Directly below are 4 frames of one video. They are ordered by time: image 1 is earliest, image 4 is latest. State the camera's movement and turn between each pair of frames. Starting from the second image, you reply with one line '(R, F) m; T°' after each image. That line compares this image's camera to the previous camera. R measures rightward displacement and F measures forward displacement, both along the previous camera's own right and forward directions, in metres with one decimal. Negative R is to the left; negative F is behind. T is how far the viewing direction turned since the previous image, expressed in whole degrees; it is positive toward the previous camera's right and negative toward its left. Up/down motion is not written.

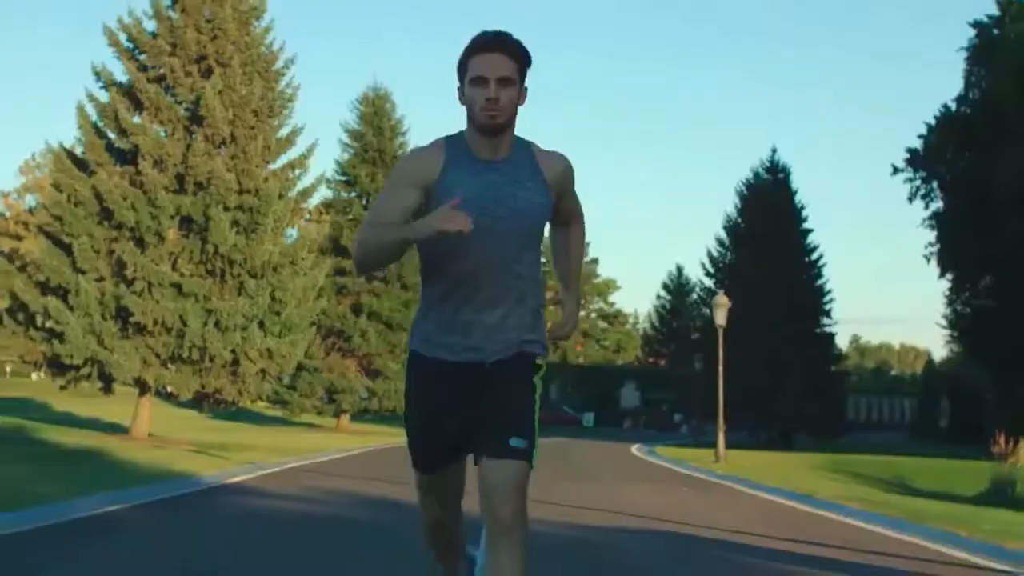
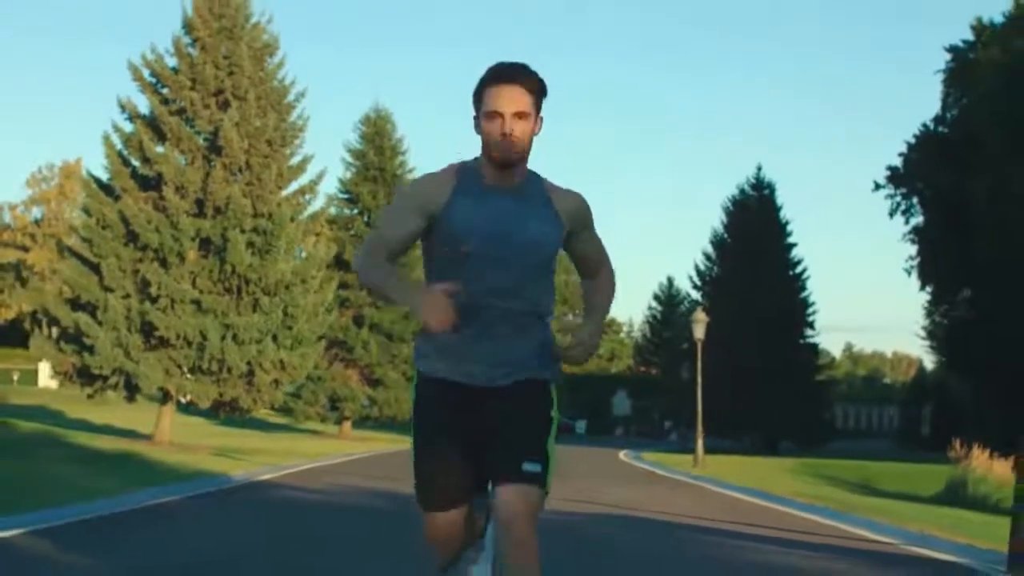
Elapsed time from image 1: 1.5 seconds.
(0.0, -1.3) m; 0°
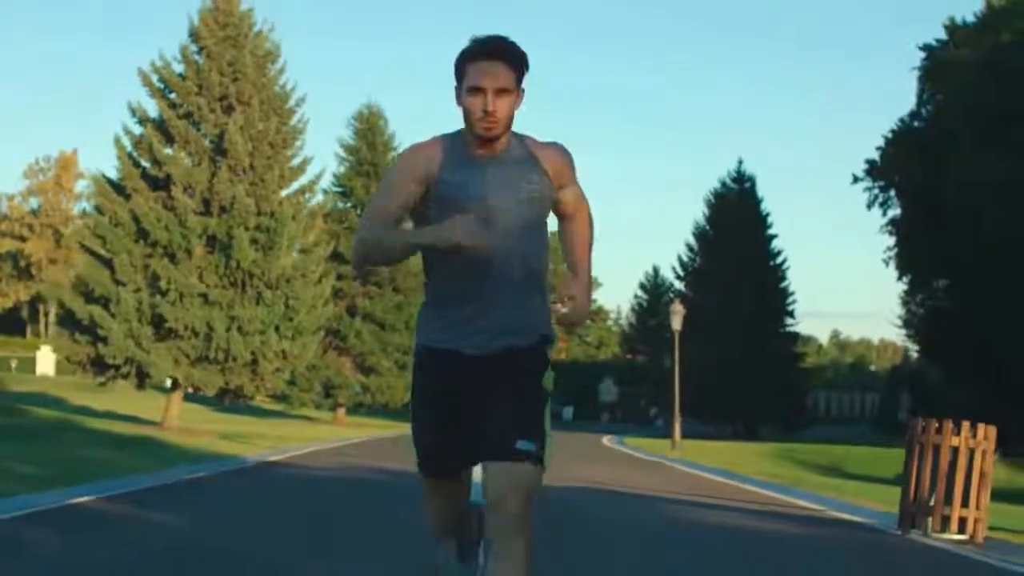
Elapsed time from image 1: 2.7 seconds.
(0.0, -1.1) m; 0°
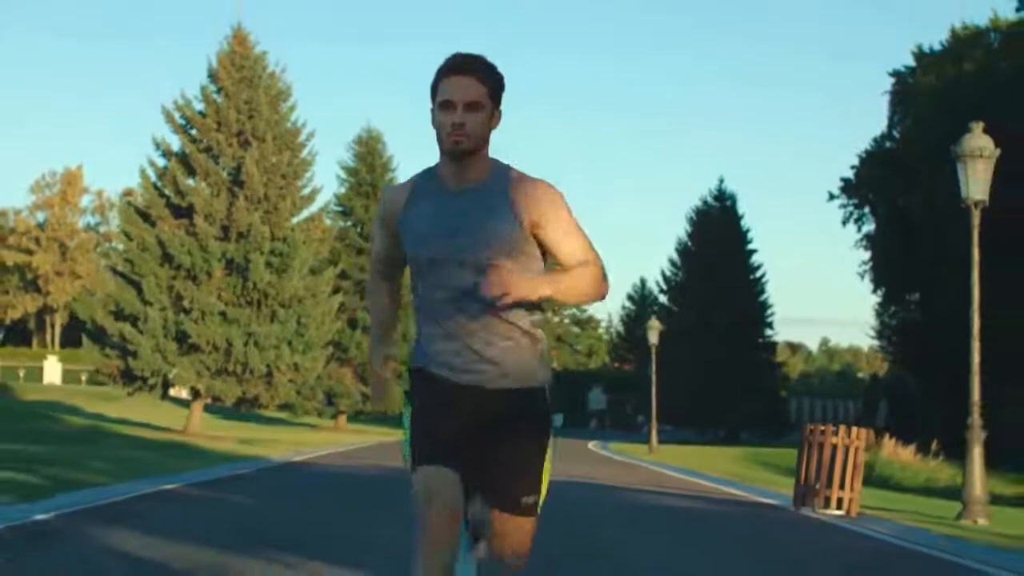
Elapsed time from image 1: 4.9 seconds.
(0.0, -1.9) m; 0°
